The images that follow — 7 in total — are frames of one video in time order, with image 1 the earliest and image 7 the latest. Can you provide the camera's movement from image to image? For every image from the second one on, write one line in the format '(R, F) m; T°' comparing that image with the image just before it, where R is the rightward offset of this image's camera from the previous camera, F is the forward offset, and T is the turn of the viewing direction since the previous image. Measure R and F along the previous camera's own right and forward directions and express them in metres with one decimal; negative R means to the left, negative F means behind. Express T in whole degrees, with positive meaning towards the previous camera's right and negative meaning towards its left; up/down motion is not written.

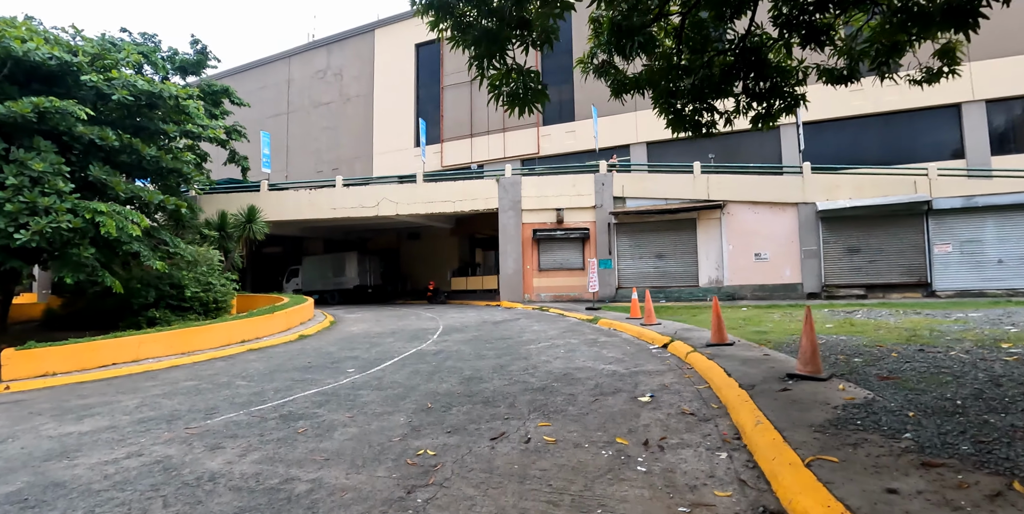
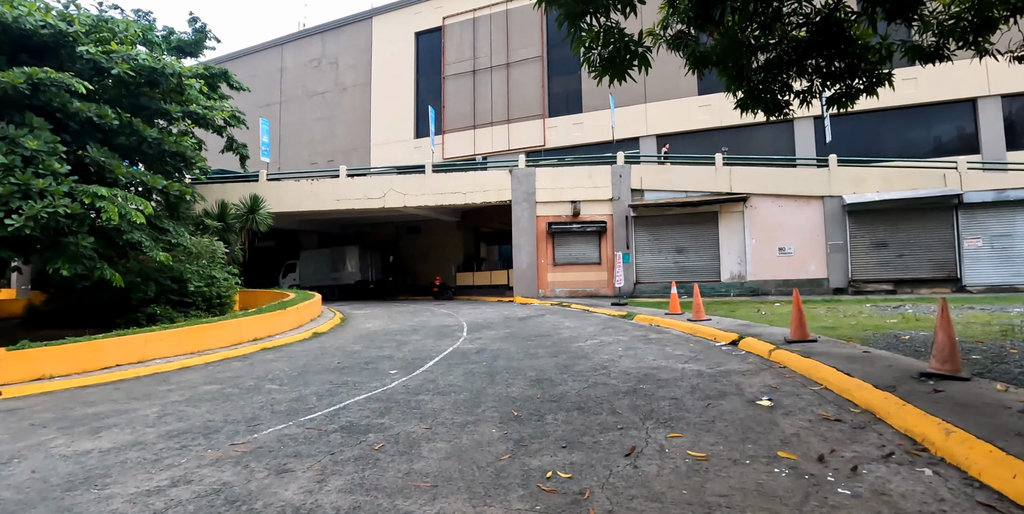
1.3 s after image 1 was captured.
(-1.3, +0.9) m; +2°
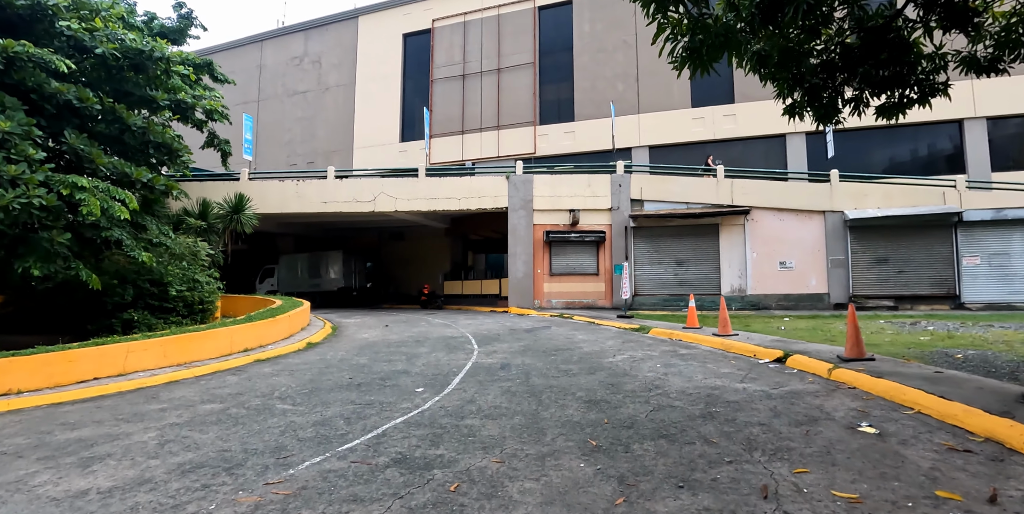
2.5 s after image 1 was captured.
(-1.1, +0.7) m; +4°
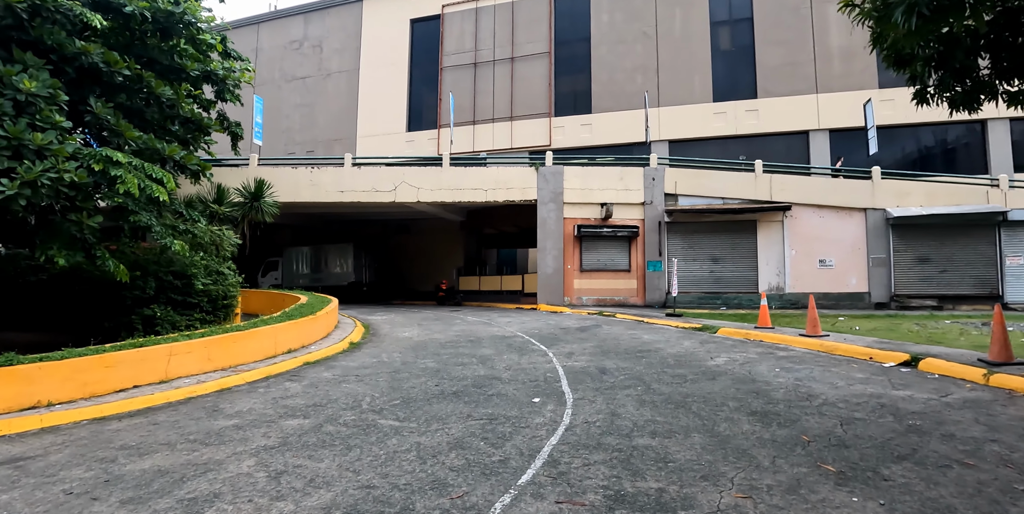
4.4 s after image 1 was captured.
(-2.0, +1.0) m; +3°
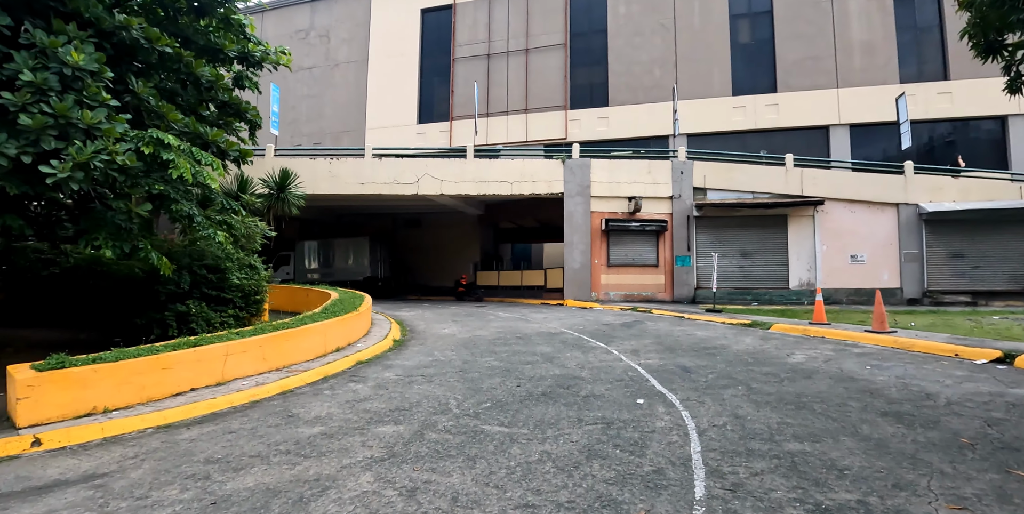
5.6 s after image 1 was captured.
(-1.3, +0.5) m; +2°
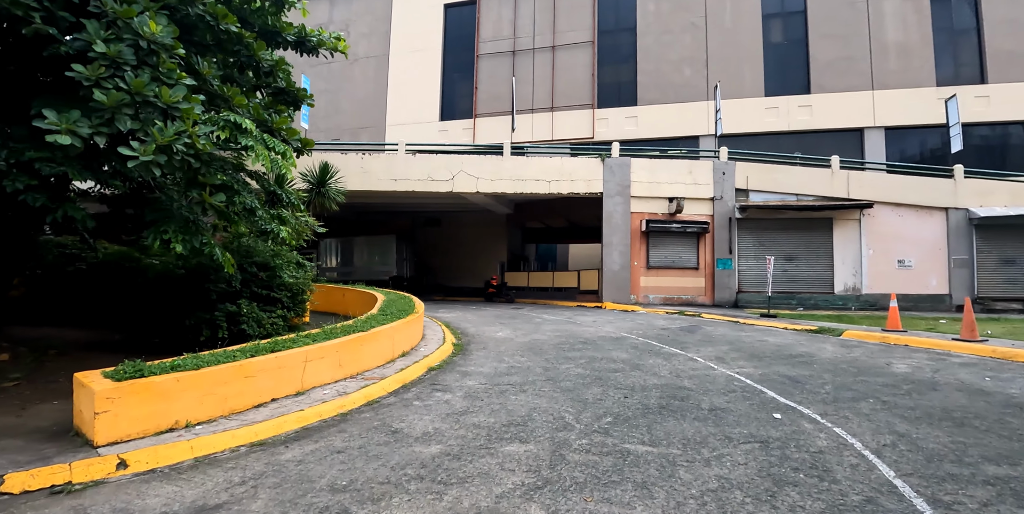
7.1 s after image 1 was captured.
(-1.4, +0.6) m; +1°
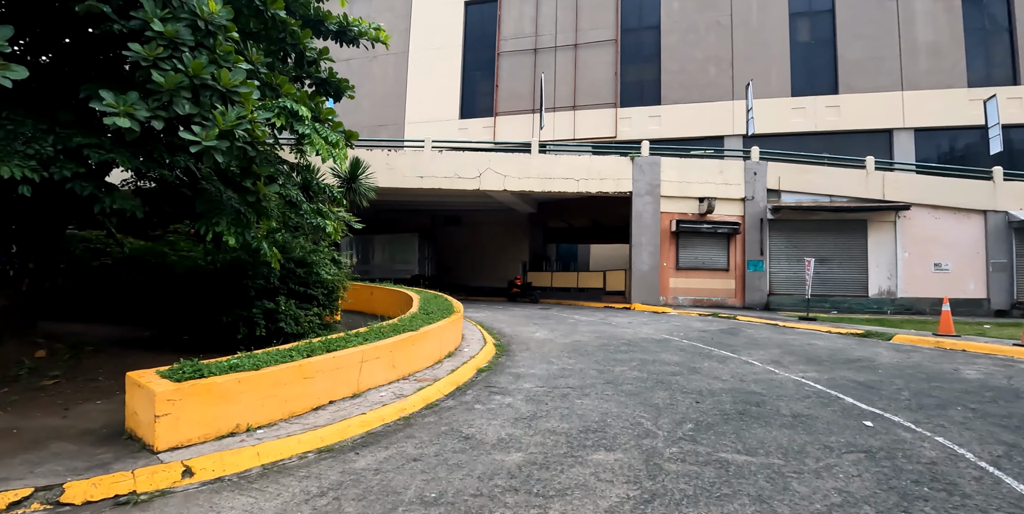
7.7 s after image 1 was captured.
(-0.7, +0.3) m; 0°
